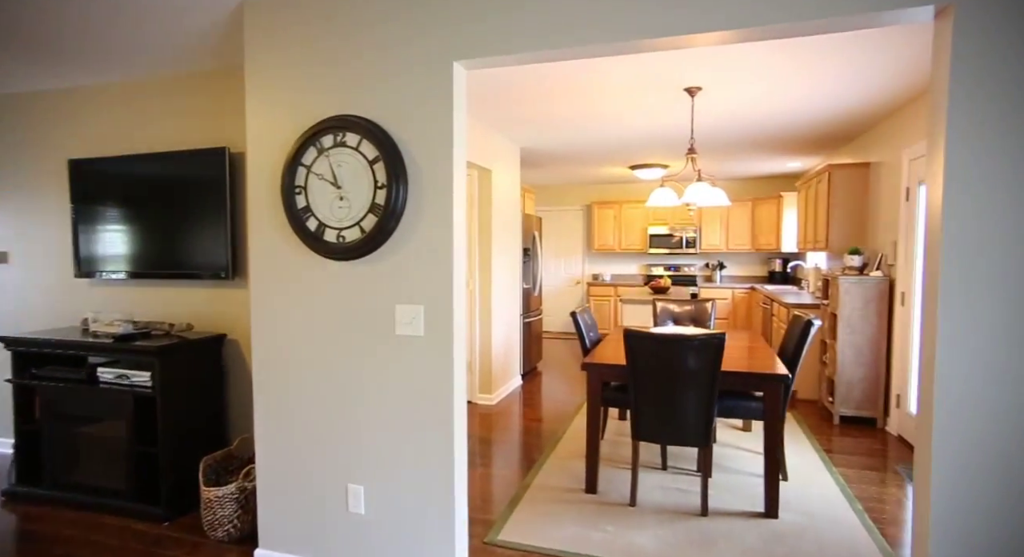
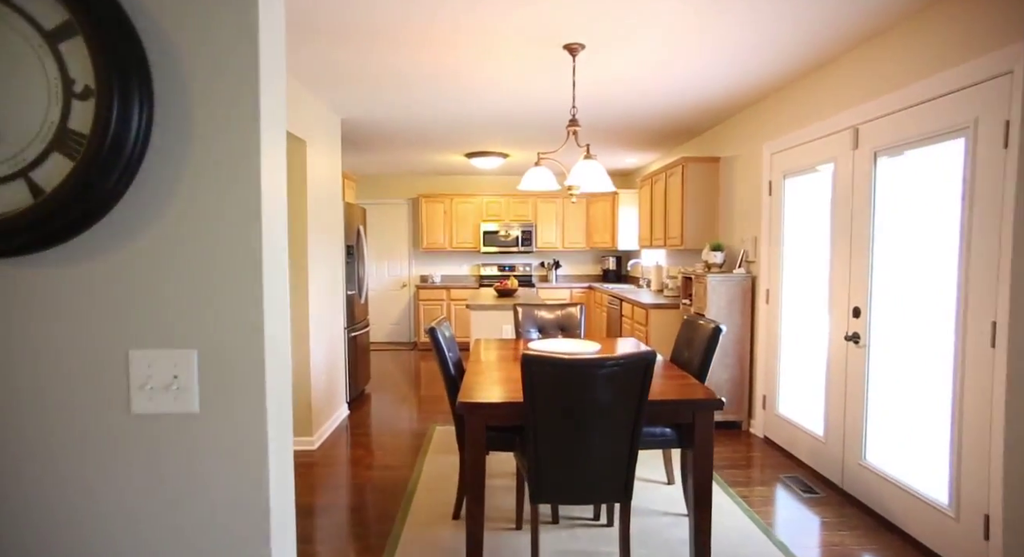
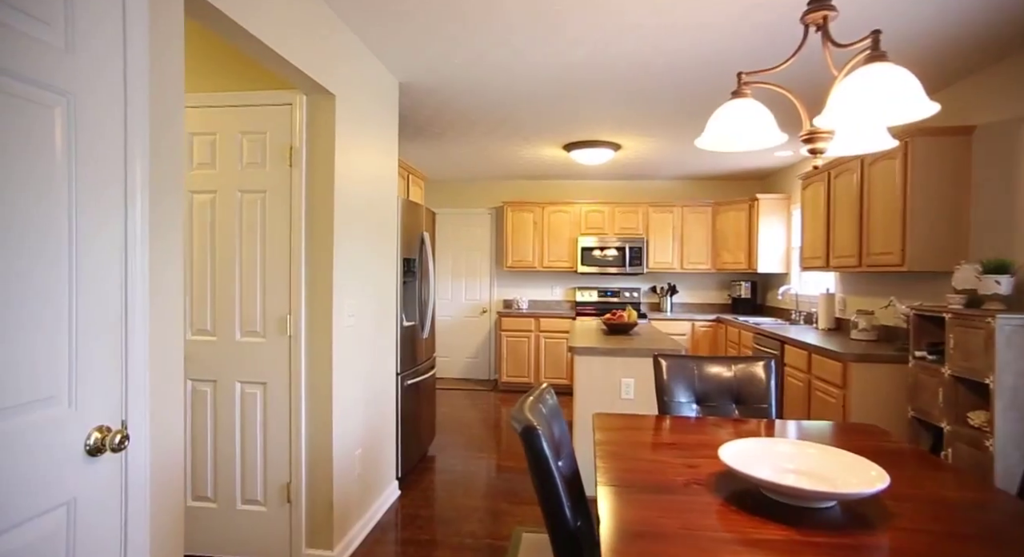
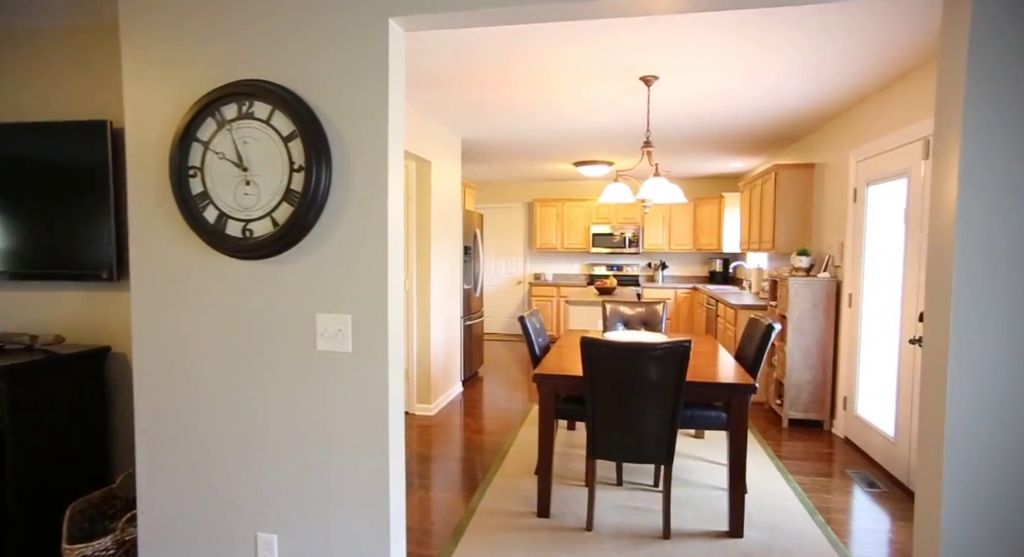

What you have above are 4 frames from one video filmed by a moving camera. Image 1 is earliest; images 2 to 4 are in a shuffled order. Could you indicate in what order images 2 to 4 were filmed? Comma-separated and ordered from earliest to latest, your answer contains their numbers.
4, 2, 3
